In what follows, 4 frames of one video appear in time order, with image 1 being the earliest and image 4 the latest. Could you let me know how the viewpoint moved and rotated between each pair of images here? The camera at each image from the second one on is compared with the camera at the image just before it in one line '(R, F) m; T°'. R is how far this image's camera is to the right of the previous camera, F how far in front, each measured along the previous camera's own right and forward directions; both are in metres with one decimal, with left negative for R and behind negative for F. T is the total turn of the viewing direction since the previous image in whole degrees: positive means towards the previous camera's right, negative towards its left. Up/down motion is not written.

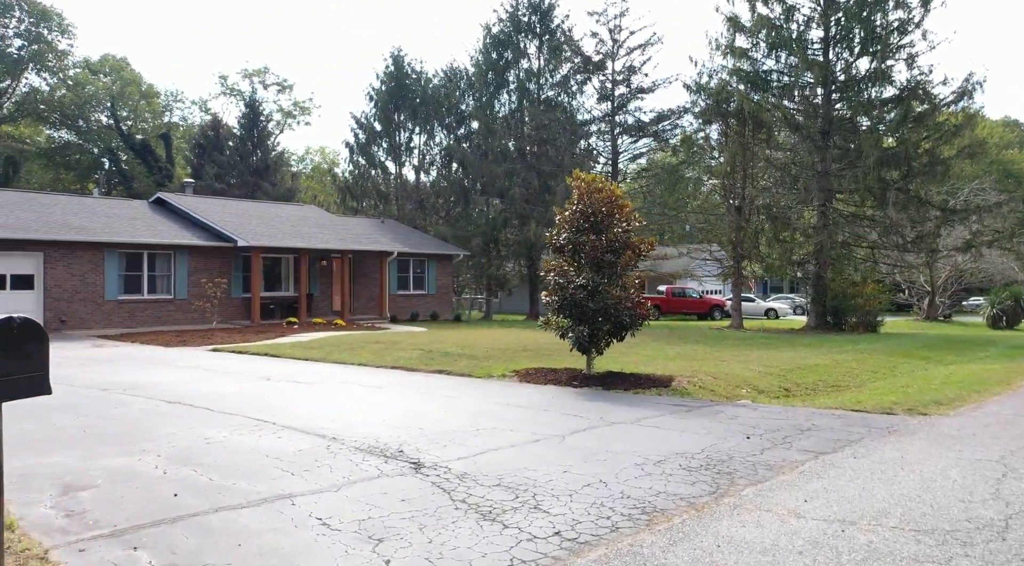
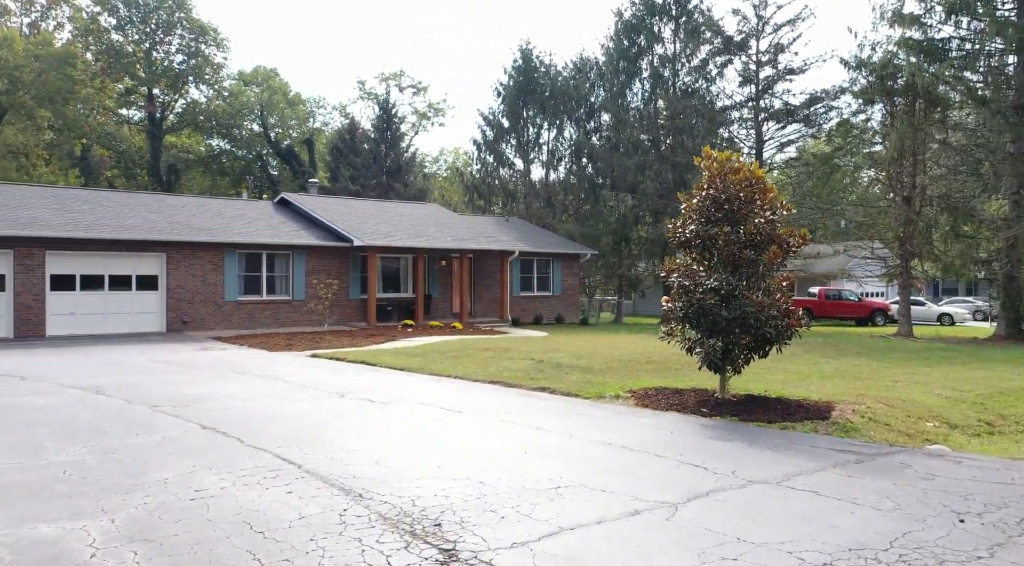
(+0.3, +1.9) m; -10°
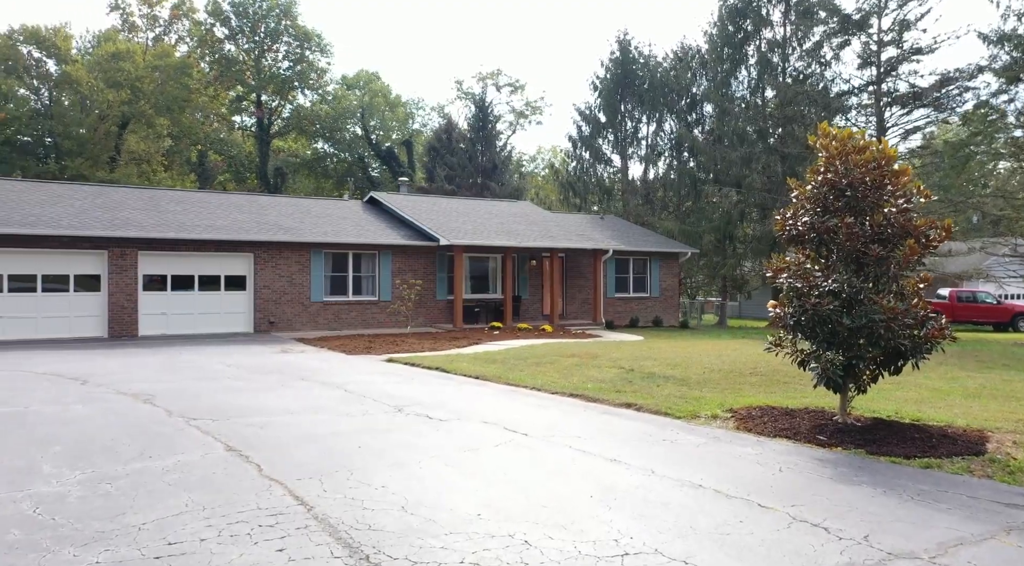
(+0.2, +1.2) m; -8°
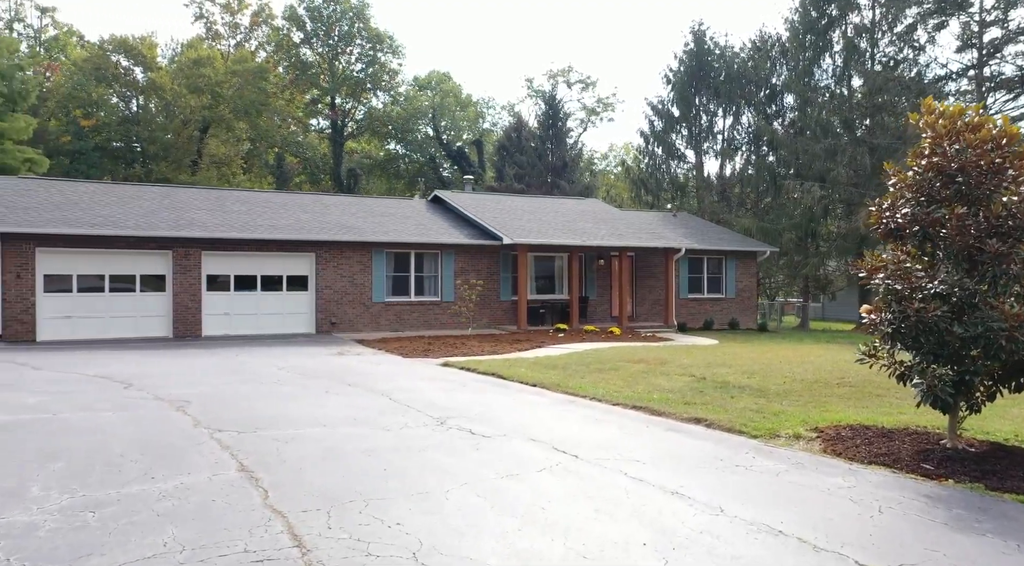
(+0.2, +0.8) m; -5°
